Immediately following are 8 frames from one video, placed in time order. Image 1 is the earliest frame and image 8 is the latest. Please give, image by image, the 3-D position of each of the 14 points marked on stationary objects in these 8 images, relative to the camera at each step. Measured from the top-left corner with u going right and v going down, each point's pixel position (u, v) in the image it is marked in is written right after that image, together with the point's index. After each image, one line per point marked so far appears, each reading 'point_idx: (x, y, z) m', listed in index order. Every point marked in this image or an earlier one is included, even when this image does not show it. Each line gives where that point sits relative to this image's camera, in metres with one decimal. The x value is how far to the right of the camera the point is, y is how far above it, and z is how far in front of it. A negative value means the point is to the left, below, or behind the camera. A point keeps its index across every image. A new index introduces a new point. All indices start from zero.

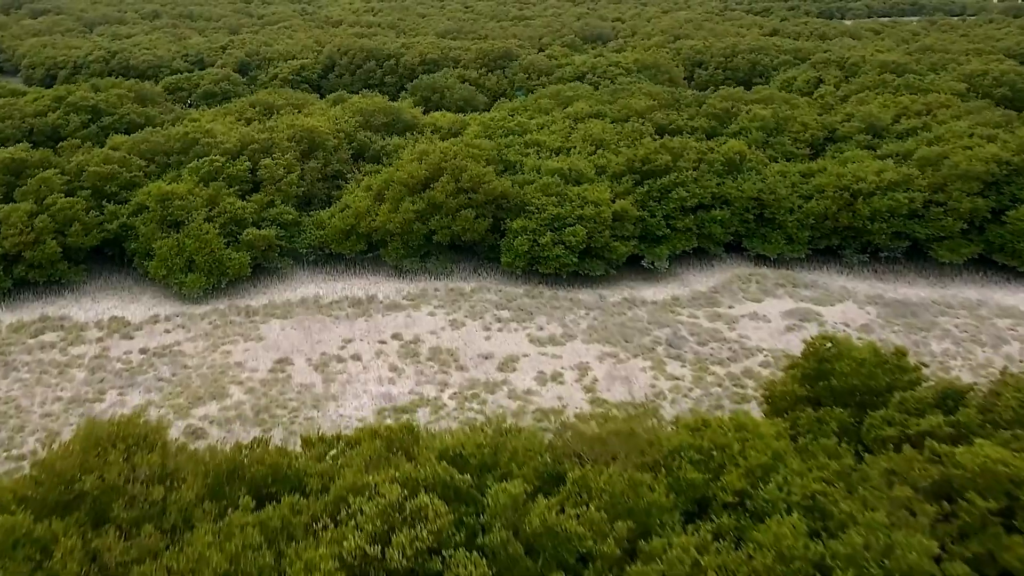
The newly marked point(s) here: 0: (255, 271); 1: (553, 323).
0: (-3.7, +0.2, +18.5) m
1: (+0.5, -0.4, +15.8) m
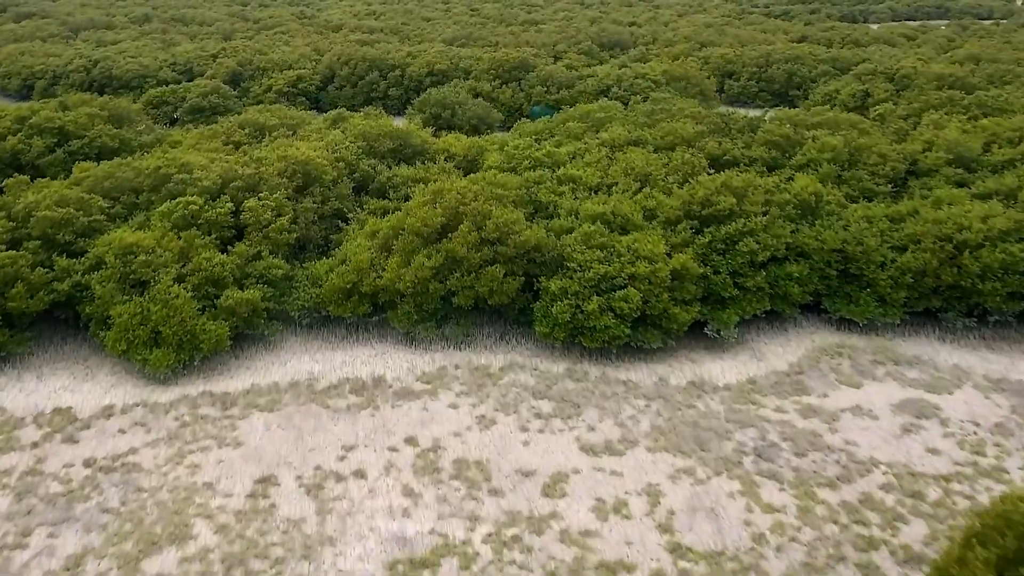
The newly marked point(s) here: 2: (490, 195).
0: (-3.3, -0.6, +15.3) m
1: (+0.9, -1.3, +12.6) m
2: (-0.3, +1.2, +16.7) m
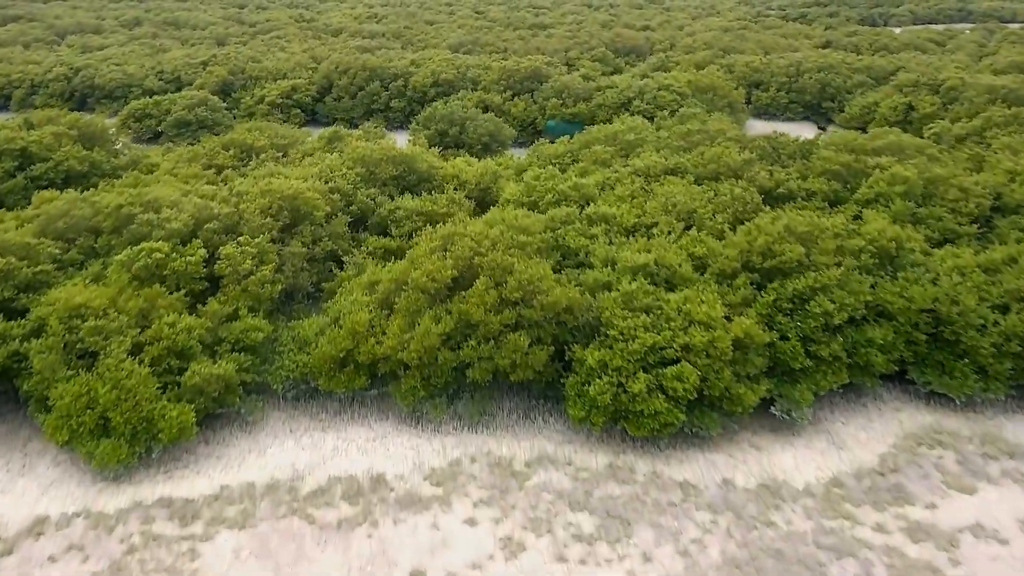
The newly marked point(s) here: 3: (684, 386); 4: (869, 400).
0: (-3.0, -1.3, +12.7) m
1: (+1.2, -2.0, +10.0) m
2: (0.0, +0.5, +14.1) m
3: (+1.6, -0.9, +11.7) m
4: (+3.7, -1.2, +13.3) m
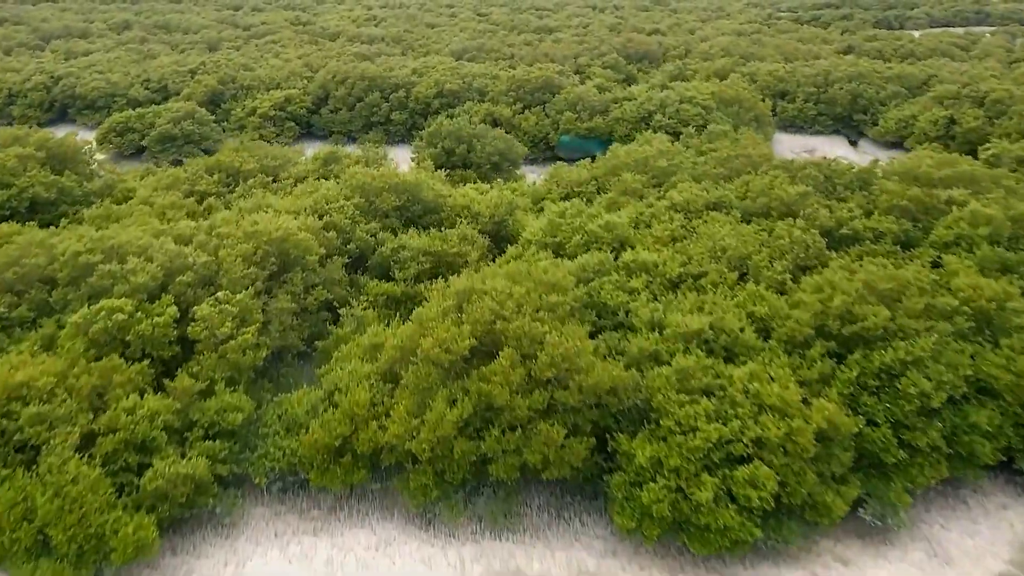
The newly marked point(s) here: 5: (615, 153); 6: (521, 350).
0: (-2.8, -2.0, +10.5) m
1: (+1.4, -2.6, +7.8) m
2: (+0.2, -0.1, +11.9) m
3: (+1.8, -1.5, +9.5) m
4: (+4.0, -1.8, +11.1) m
5: (+1.6, +2.1, +19.7) m
6: (+0.1, -0.5, +10.9) m
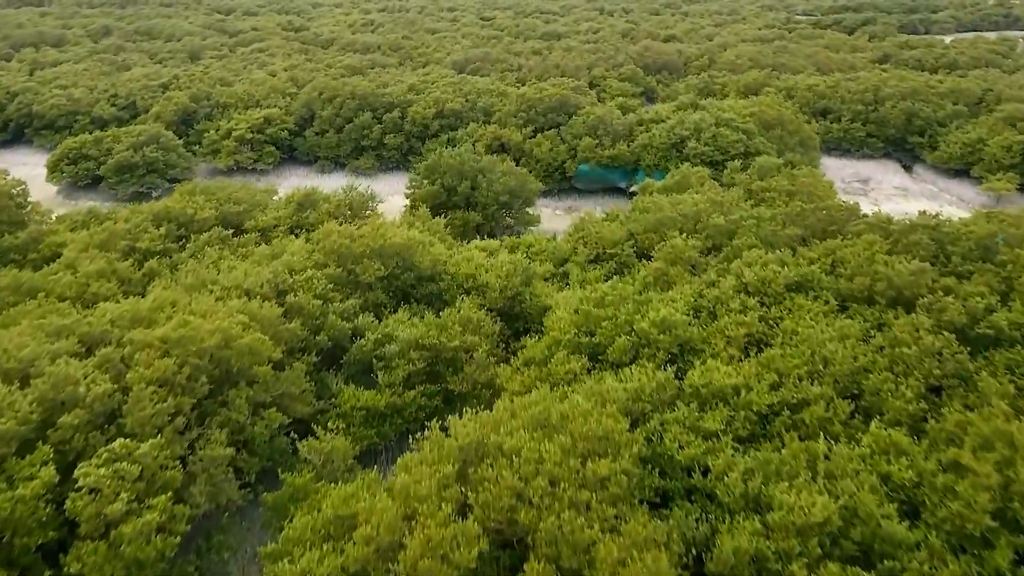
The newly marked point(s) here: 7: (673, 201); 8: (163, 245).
0: (-2.6, -3.0, +6.7) m
1: (+1.6, -3.6, +4.0) m
2: (+0.4, -1.1, +8.1) m
3: (+2.0, -2.5, +5.7) m
4: (+4.1, -2.8, +7.3) m
5: (+1.8, +1.1, +16.0) m
6: (+0.3, -1.5, +7.1) m
7: (+2.0, +1.1, +15.9) m
8: (-4.4, +0.5, +16.1) m
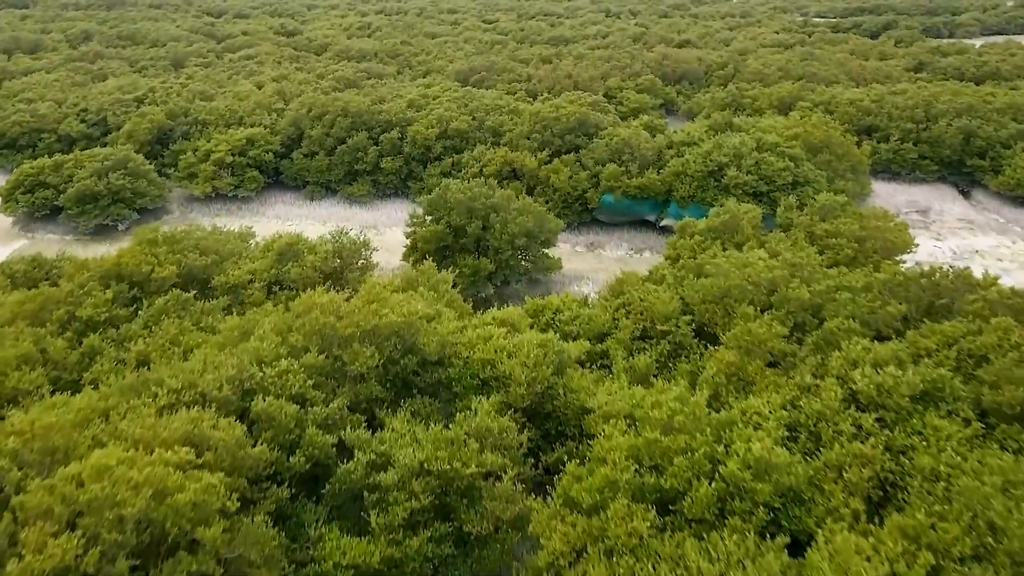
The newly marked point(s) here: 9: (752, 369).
0: (-2.3, -3.7, +3.8) m
1: (+1.9, -4.4, +1.1) m
2: (+0.7, -1.9, +5.2) m
3: (+2.3, -3.3, +2.8) m
4: (+4.4, -3.6, +4.4) m
5: (+2.0, +0.3, +13.1) m
6: (+0.5, -2.3, +4.3) m
7: (+2.2, +0.3, +13.0) m
8: (-4.1, -0.2, +13.2) m
9: (+1.9, -0.6, +10.2) m
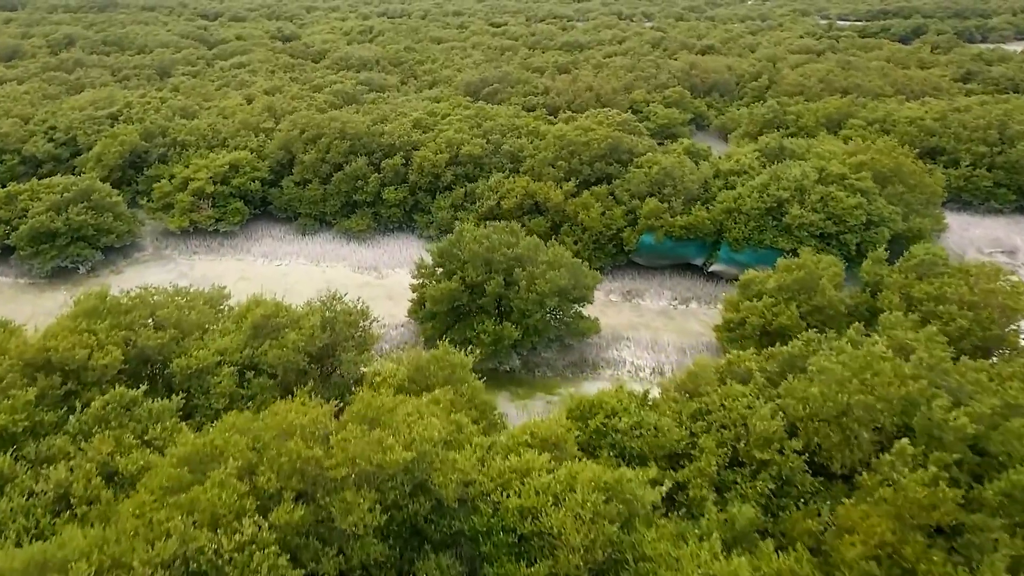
0: (-2.0, -4.5, +0.8) m
1: (+2.2, -5.2, -2.0) m
2: (+1.0, -2.7, +2.1) m
3: (+2.6, -4.1, -0.2) m
4: (+4.7, -4.4, +1.4) m
5: (+2.4, -0.5, +10.0) m
6: (+0.8, -3.1, +1.2) m
7: (+2.6, -0.5, +10.0) m
8: (-3.8, -1.0, +10.2) m
9: (+2.2, -1.4, +7.2) m
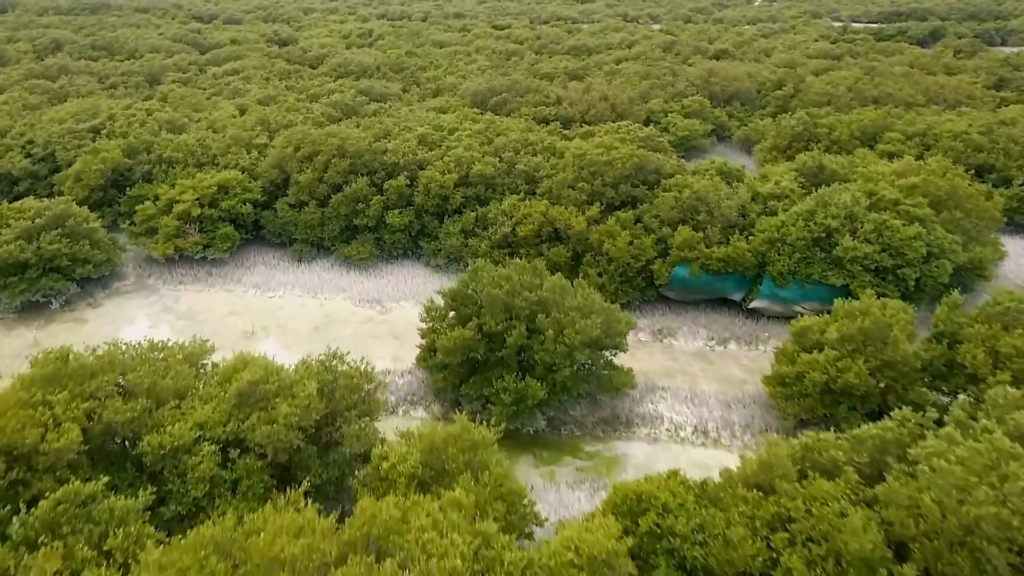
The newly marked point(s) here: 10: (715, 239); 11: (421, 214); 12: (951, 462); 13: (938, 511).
0: (-1.8, -5.0, -1.0) m
1: (+2.4, -5.7, -3.8) m
2: (+1.2, -3.2, +0.3) m
3: (+2.8, -4.6, -2.0) m
4: (+4.9, -4.8, -0.4) m
5: (+2.6, -1.0, +8.2) m
6: (+1.1, -3.6, -0.6) m
7: (+2.8, -1.0, +8.2) m
8: (-3.6, -1.5, +8.4) m
9: (+2.5, -1.8, +5.4) m
10: (+2.6, +0.7, +16.5) m
11: (-1.4, +1.1, +19.4) m
12: (+2.7, -1.0, +8.3) m
13: (+2.4, -1.3, +7.3) m
